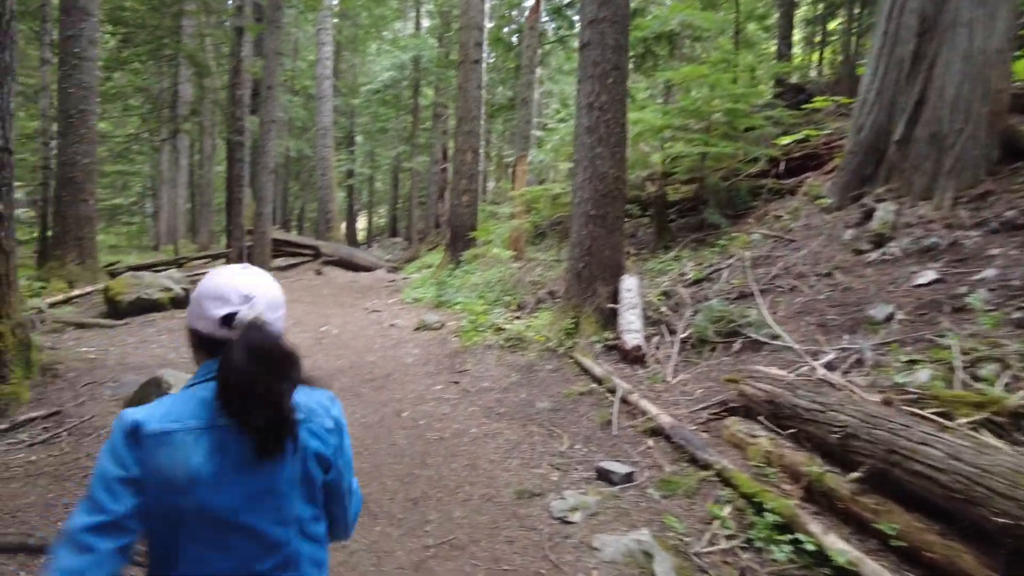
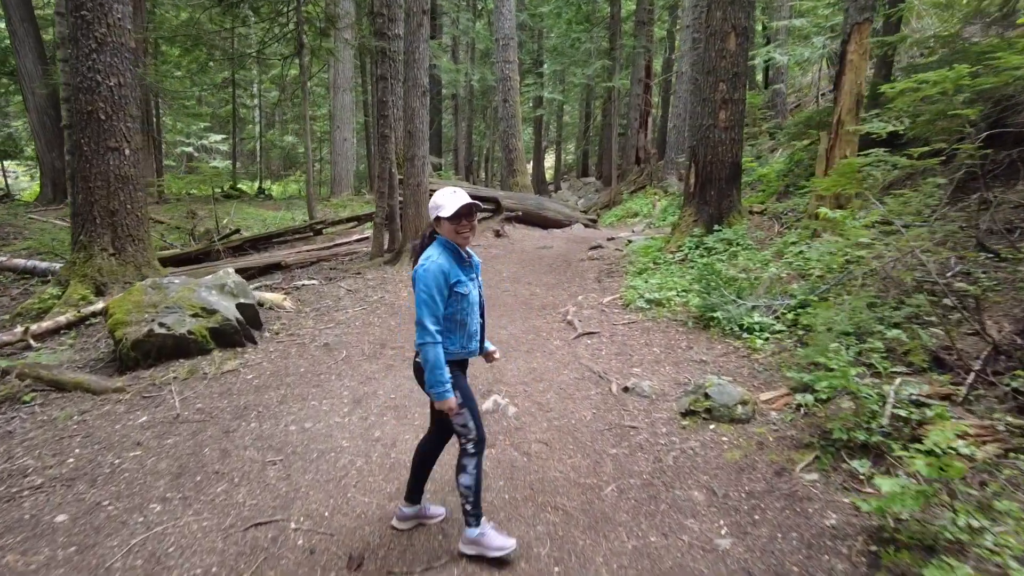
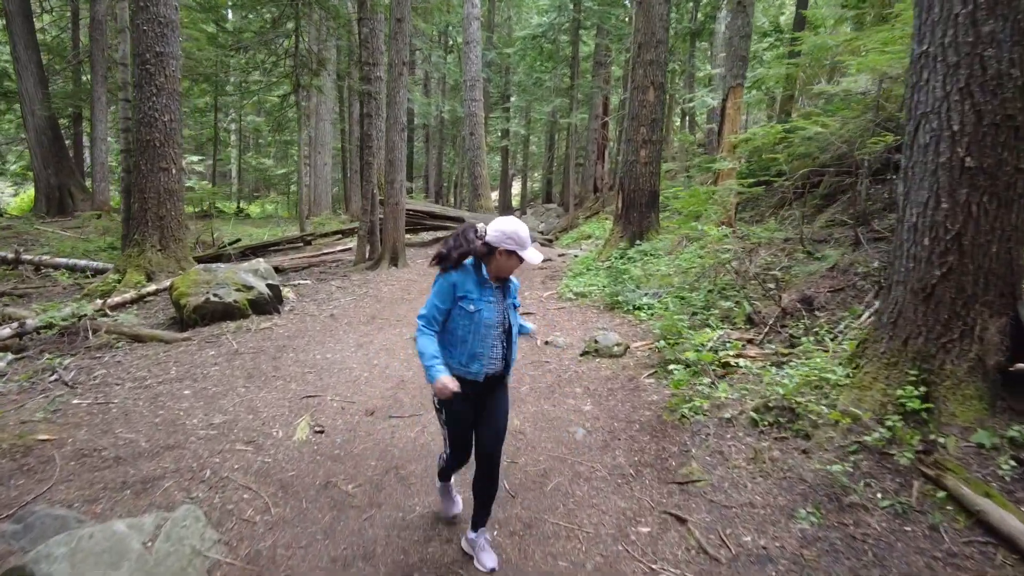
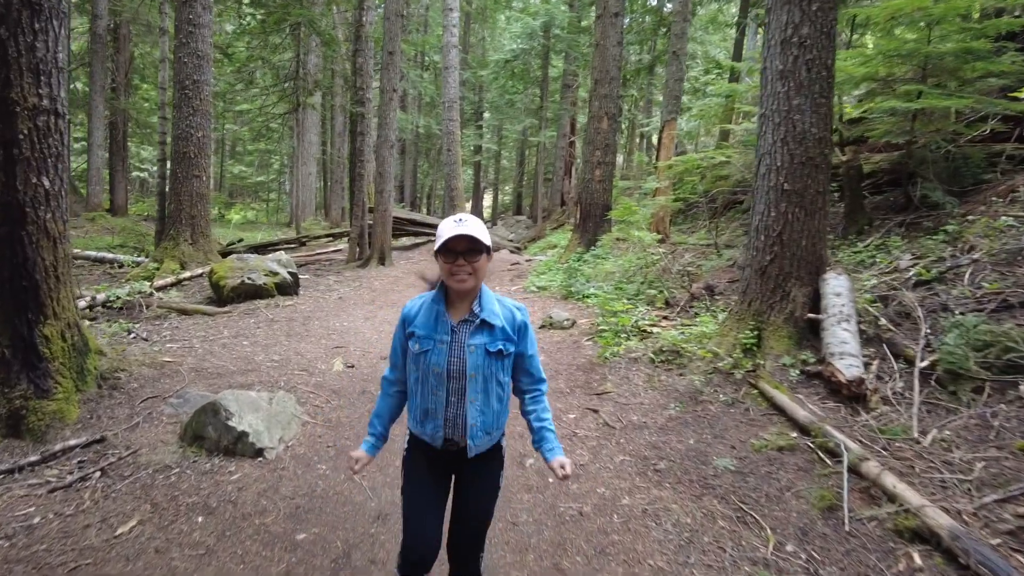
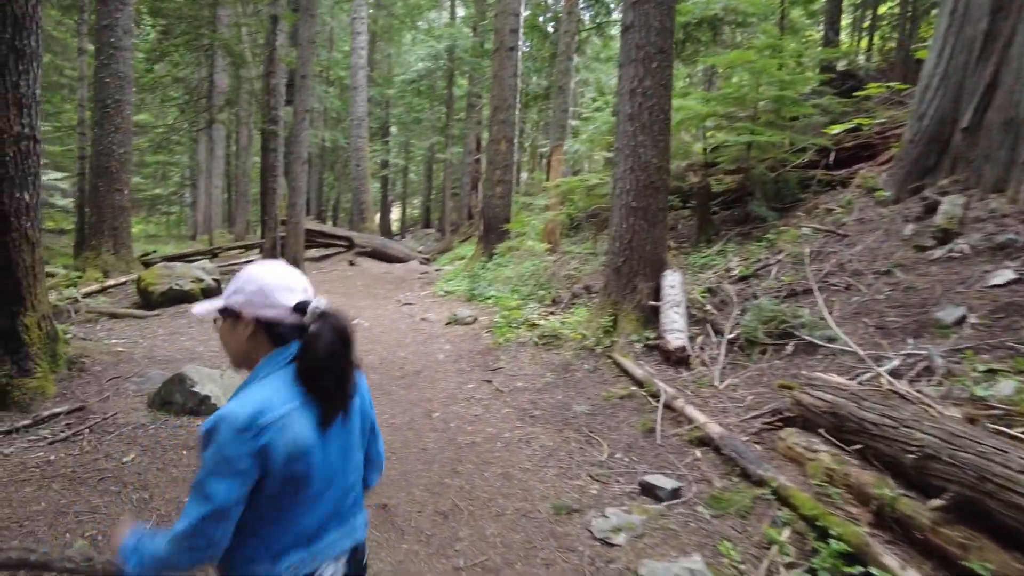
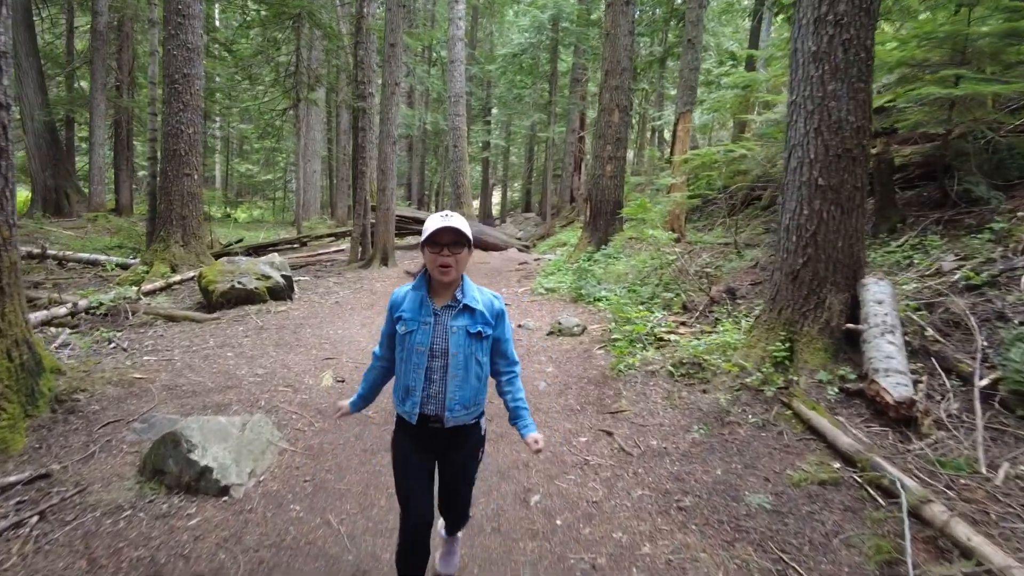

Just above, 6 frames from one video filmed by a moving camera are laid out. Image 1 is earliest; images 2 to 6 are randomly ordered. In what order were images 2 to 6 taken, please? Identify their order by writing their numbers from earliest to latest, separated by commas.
5, 4, 6, 3, 2
